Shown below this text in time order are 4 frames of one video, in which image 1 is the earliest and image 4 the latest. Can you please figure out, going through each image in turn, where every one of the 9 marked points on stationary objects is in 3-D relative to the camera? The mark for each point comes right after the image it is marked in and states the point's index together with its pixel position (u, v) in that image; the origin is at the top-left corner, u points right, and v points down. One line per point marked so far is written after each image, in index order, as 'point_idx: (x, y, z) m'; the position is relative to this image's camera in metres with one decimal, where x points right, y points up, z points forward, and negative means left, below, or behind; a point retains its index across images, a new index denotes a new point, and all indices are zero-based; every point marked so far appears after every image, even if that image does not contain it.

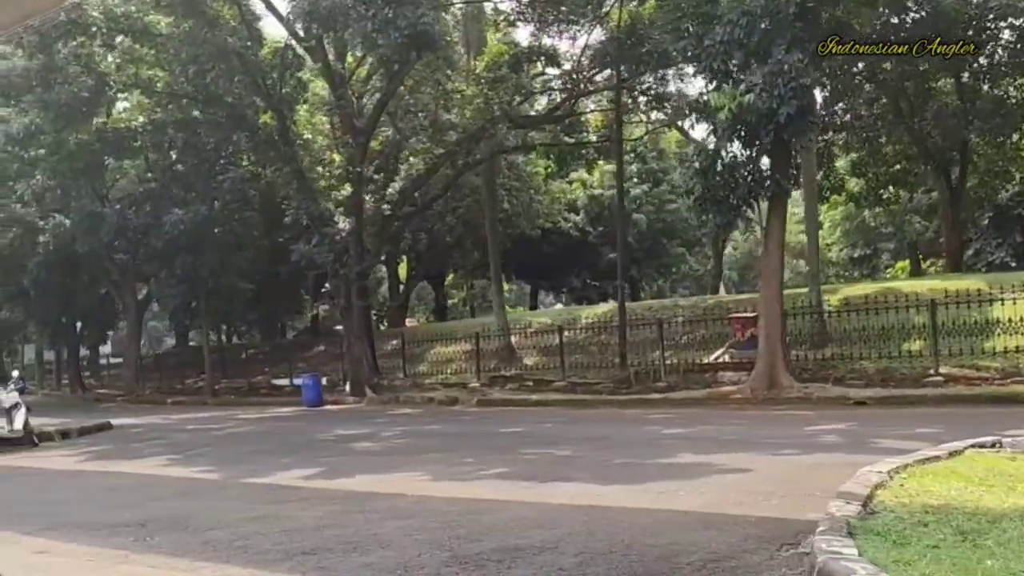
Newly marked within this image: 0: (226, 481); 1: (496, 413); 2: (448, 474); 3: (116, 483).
0: (-2.9, -2.0, +9.9) m
1: (-0.3, -2.3, +17.9) m
2: (-0.6, -1.8, +9.3) m
3: (-4.0, -2.0, +10.0) m
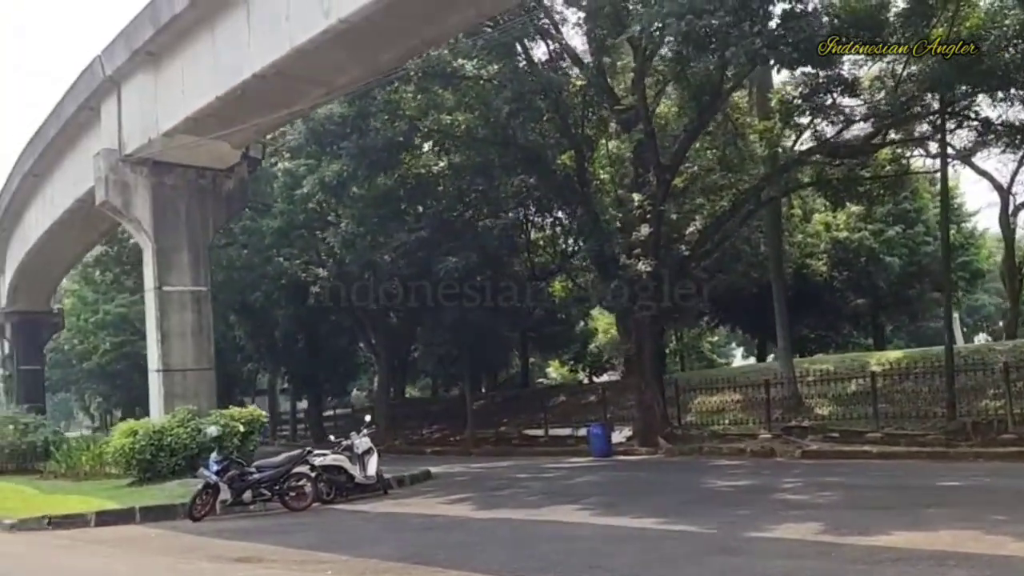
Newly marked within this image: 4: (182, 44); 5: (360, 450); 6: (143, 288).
0: (+1.9, -2.2, +8.8) m
1: (+5.7, -2.9, +16.3) m
2: (+4.1, -2.0, +7.9) m
3: (+0.8, -2.3, +9.1) m
4: (-5.1, +3.8, +15.1) m
5: (-2.4, -2.5, +15.3) m
6: (-6.5, 0.0, +17.4) m
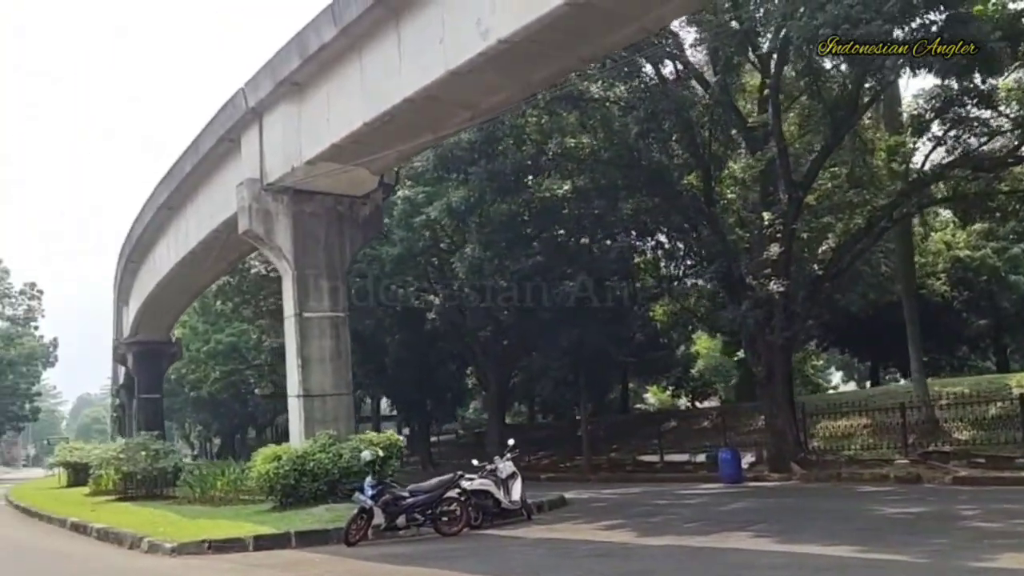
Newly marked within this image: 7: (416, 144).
0: (+3.7, -2.4, +8.3) m
1: (+8.1, -3.2, +15.5) m
2: (+5.8, -2.1, +7.3) m
3: (+2.6, -2.5, +8.7) m
4: (-2.9, +3.4, +15.3) m
5: (-0.1, -2.9, +15.2) m
6: (-4.1, -0.5, +17.6) m
7: (-1.5, +2.3, +15.4) m
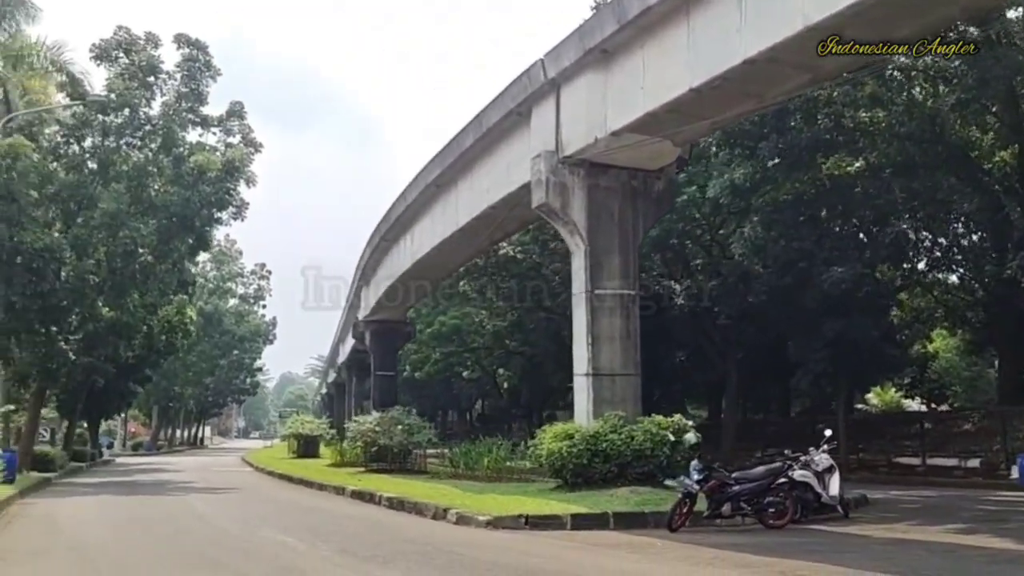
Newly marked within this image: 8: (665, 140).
0: (+7.1, -2.2, +6.7) m
1: (+12.6, -3.1, +13.0) m
2: (+9.0, -1.9, +5.3) m
3: (+6.1, -2.3, +7.3) m
4: (+2.0, +3.8, +14.7) m
5: (+4.5, -2.6, +14.1) m
6: (+1.1, 0.0, +17.2) m
7: (+3.3, +2.6, +14.6) m
8: (+2.5, +2.4, +15.8) m
